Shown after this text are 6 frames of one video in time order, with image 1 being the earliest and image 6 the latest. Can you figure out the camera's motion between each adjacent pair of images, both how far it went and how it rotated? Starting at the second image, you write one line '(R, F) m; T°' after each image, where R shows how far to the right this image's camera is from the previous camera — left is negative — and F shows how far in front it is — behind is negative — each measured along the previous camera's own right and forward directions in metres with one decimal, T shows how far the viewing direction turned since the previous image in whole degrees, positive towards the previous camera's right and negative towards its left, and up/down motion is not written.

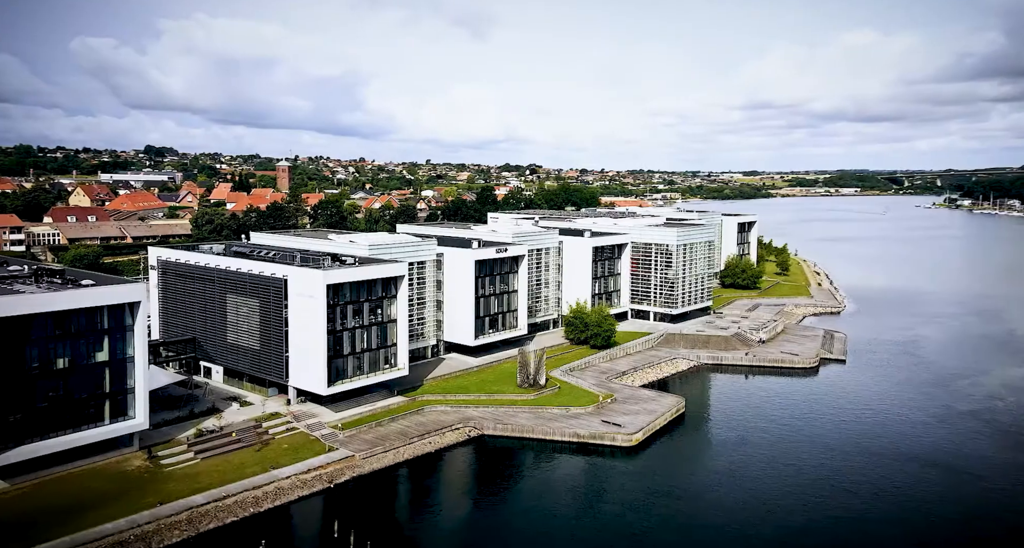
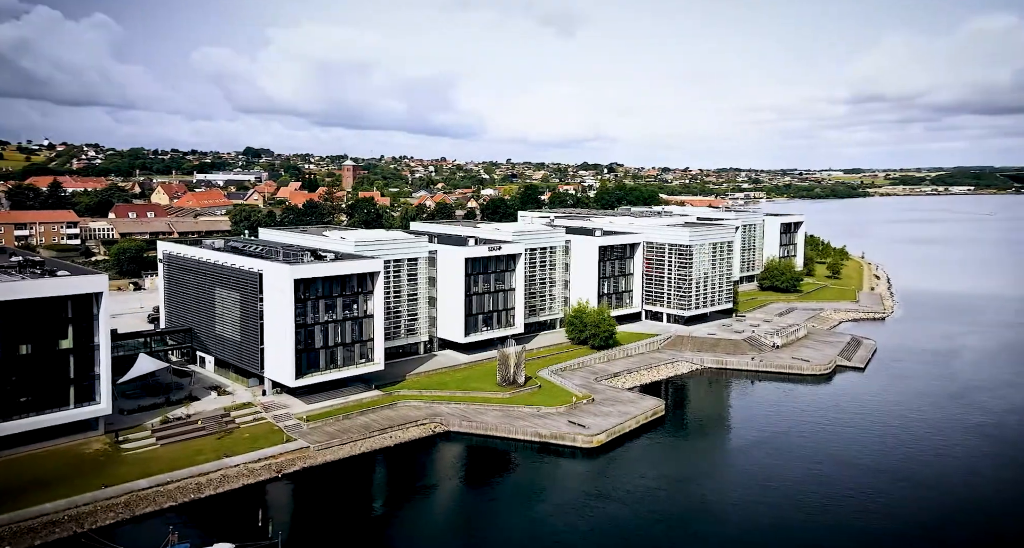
(+8.9, +0.4) m; -7°
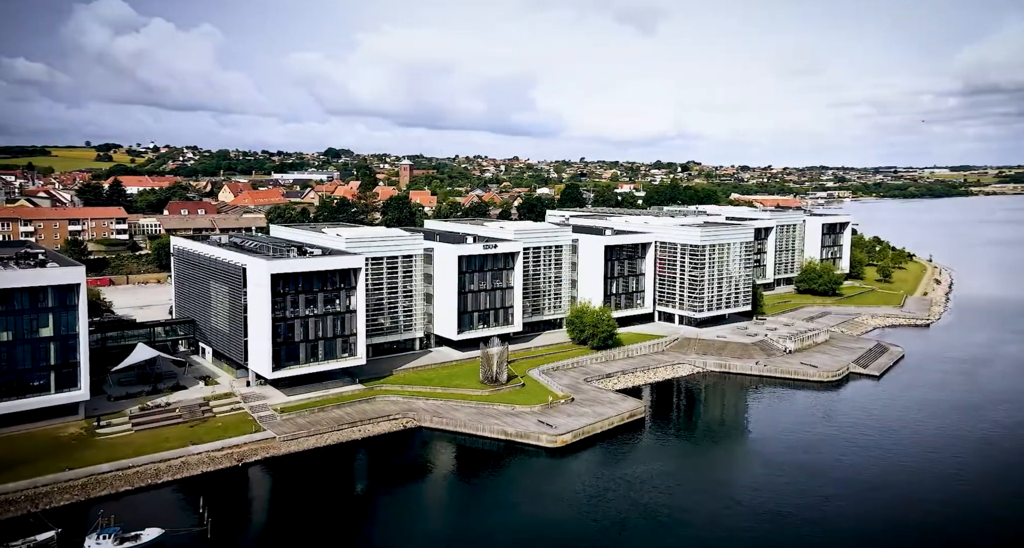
(+8.1, +0.4) m; -6°
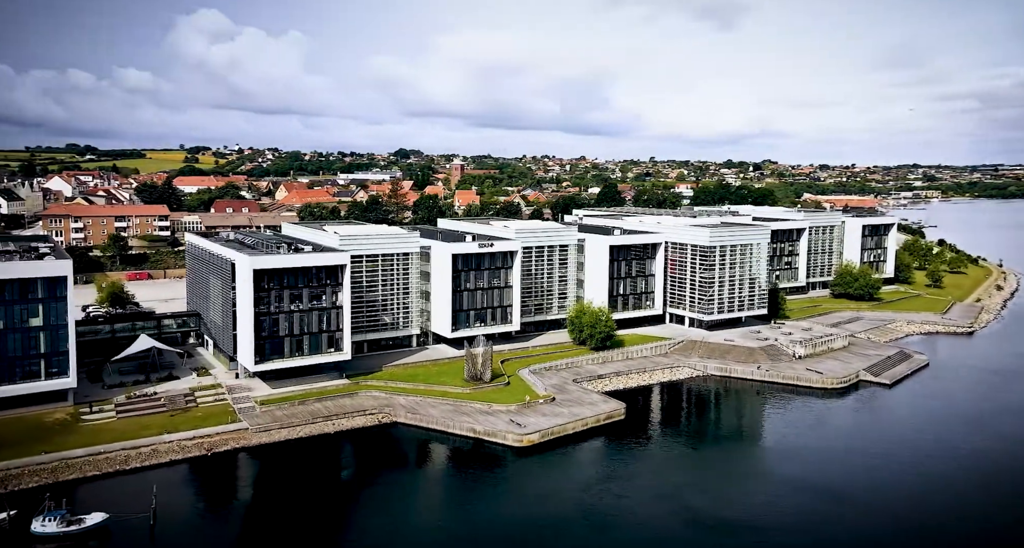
(+7.6, +0.5) m; -6°
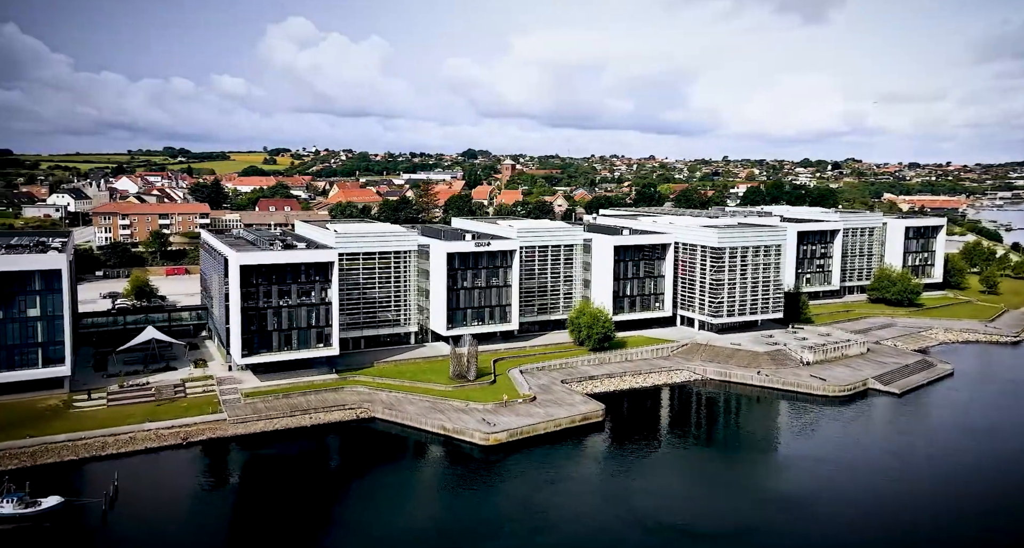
(+7.6, +0.6) m; -6°
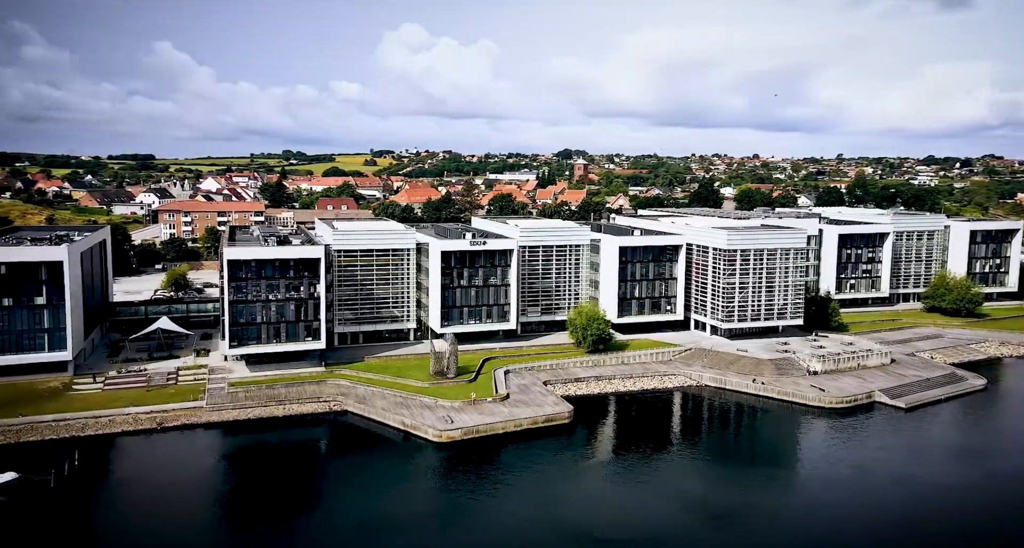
(+10.7, +1.4) m; -9°
